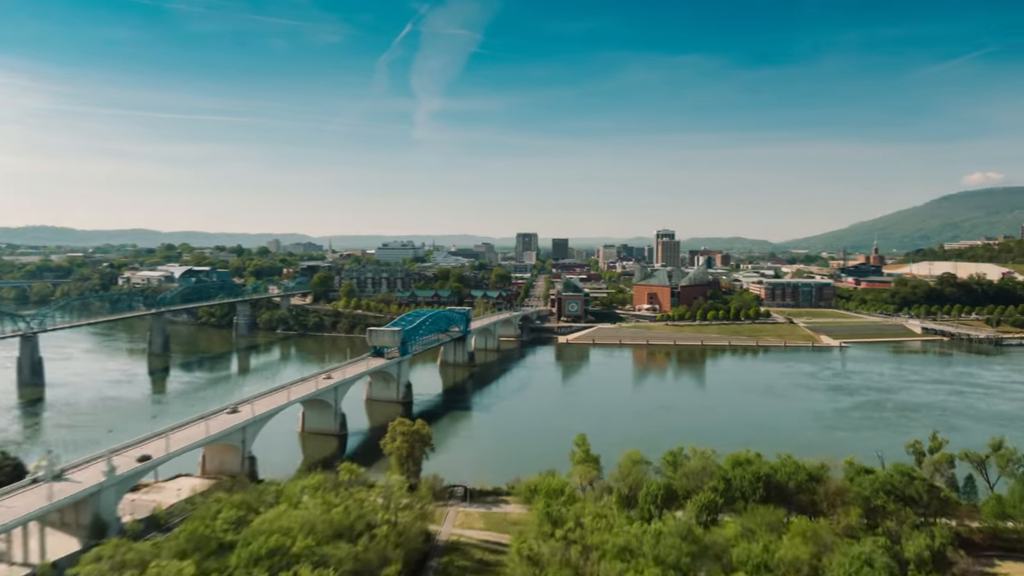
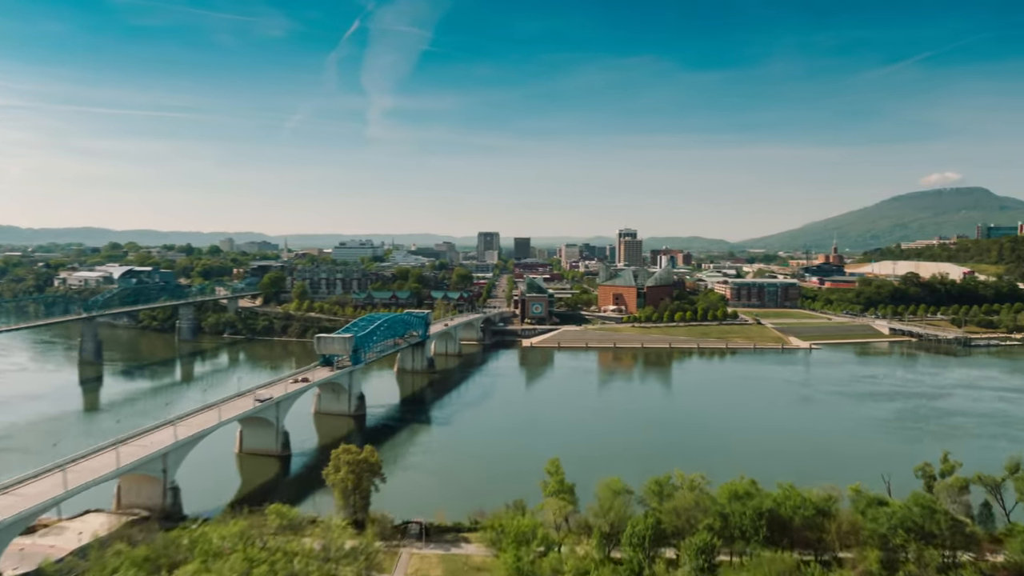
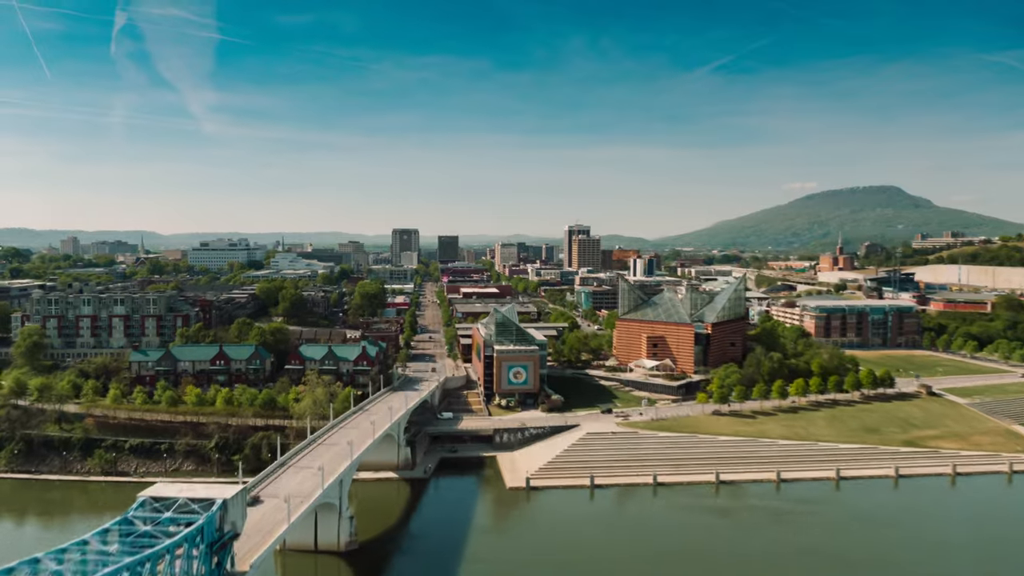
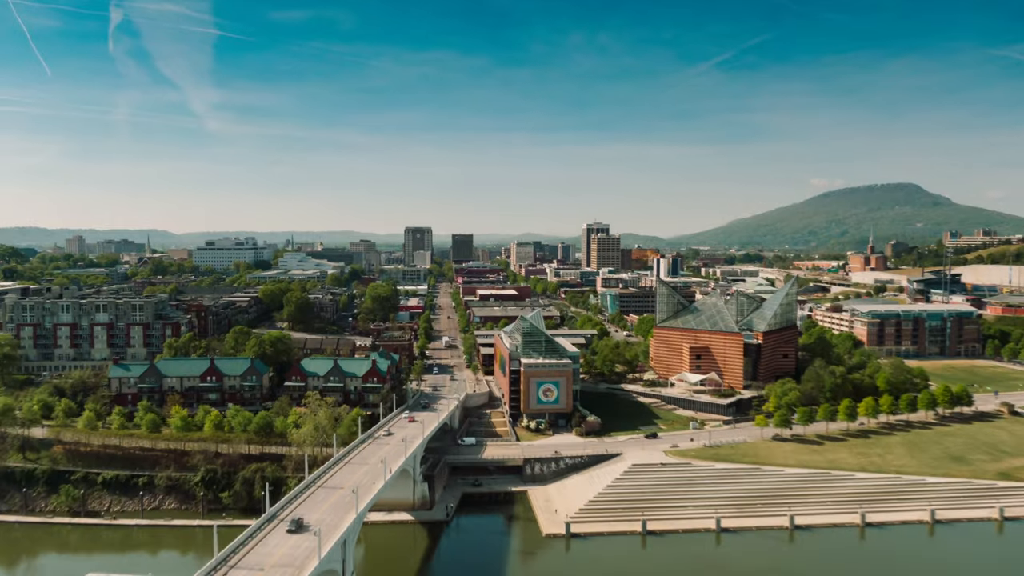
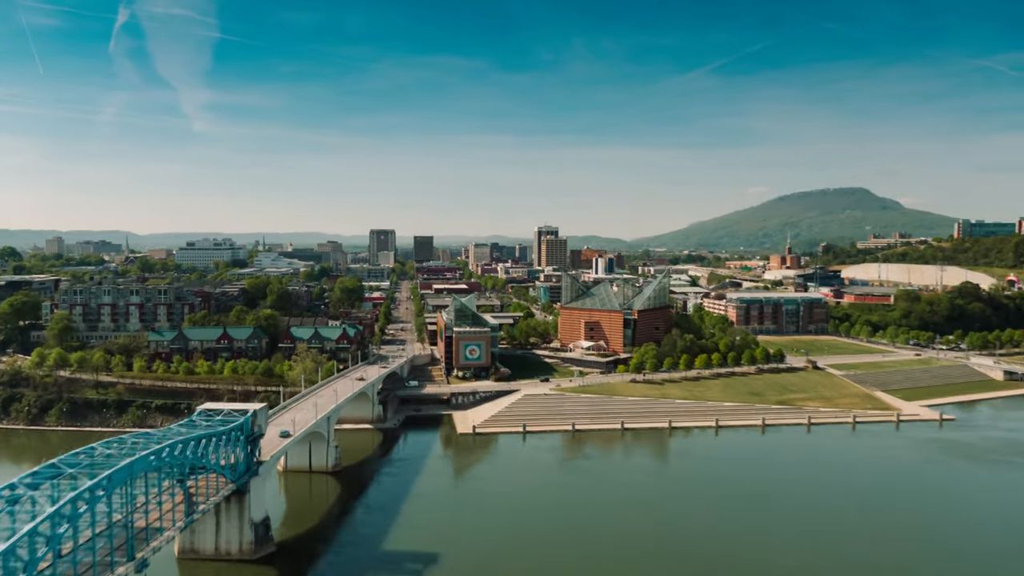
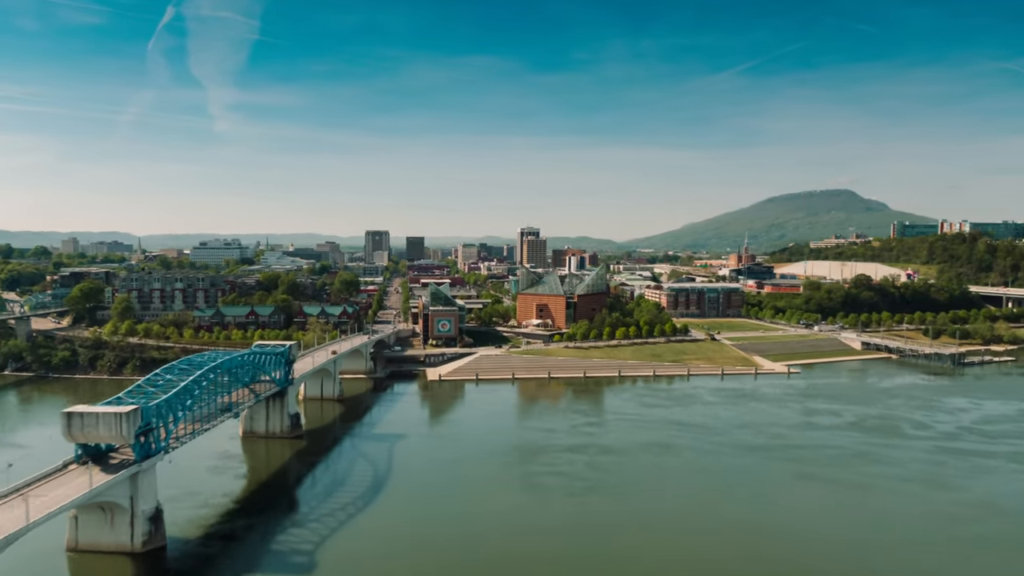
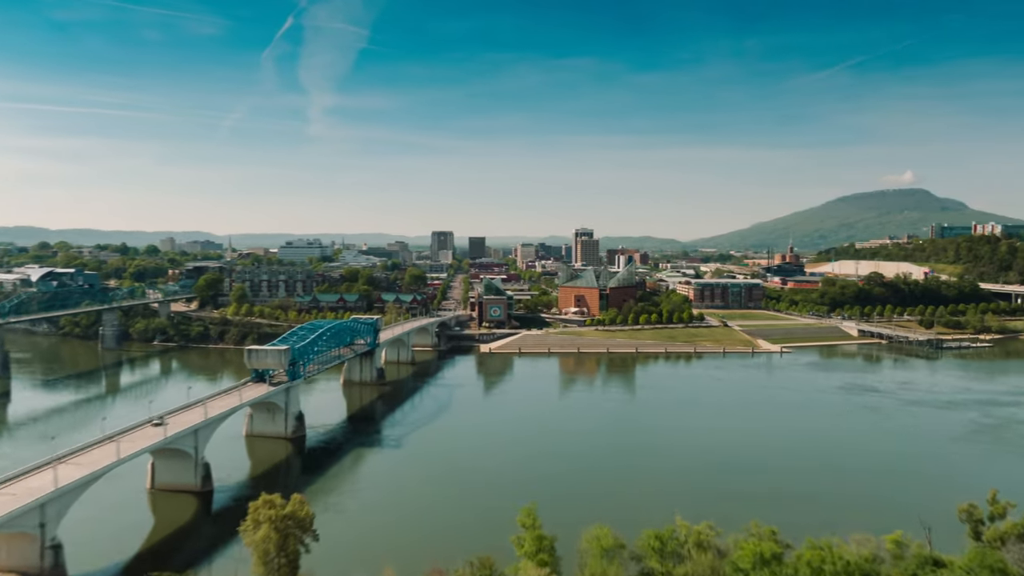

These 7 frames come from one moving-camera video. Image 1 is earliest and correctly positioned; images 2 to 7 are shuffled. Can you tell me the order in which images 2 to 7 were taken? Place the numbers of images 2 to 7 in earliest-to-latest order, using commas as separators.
2, 7, 6, 5, 3, 4
